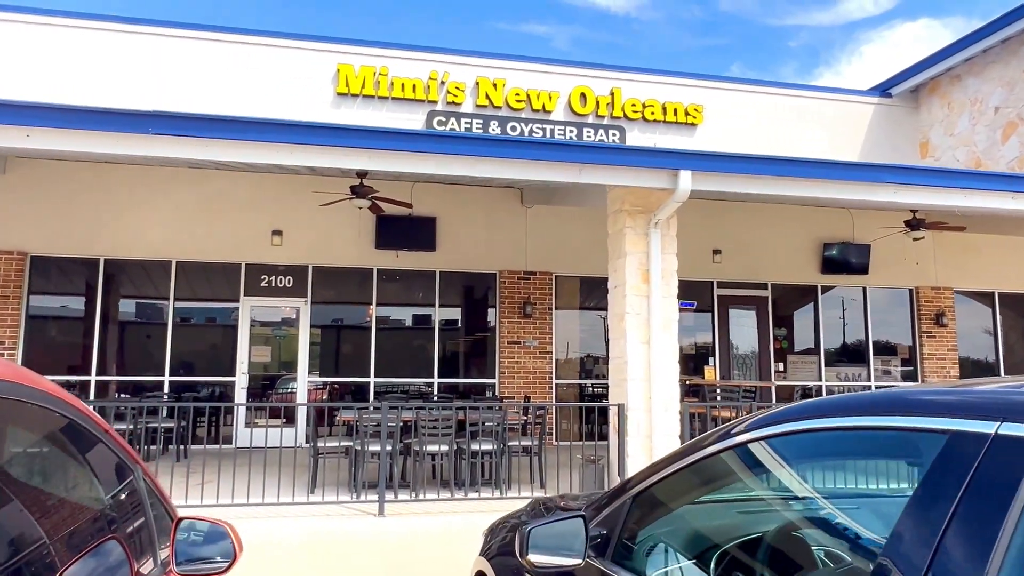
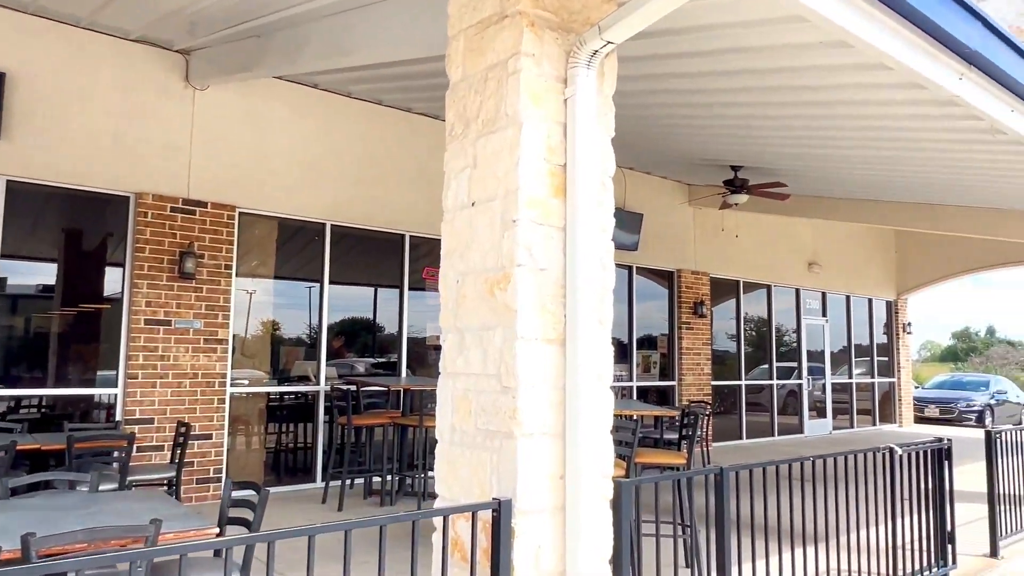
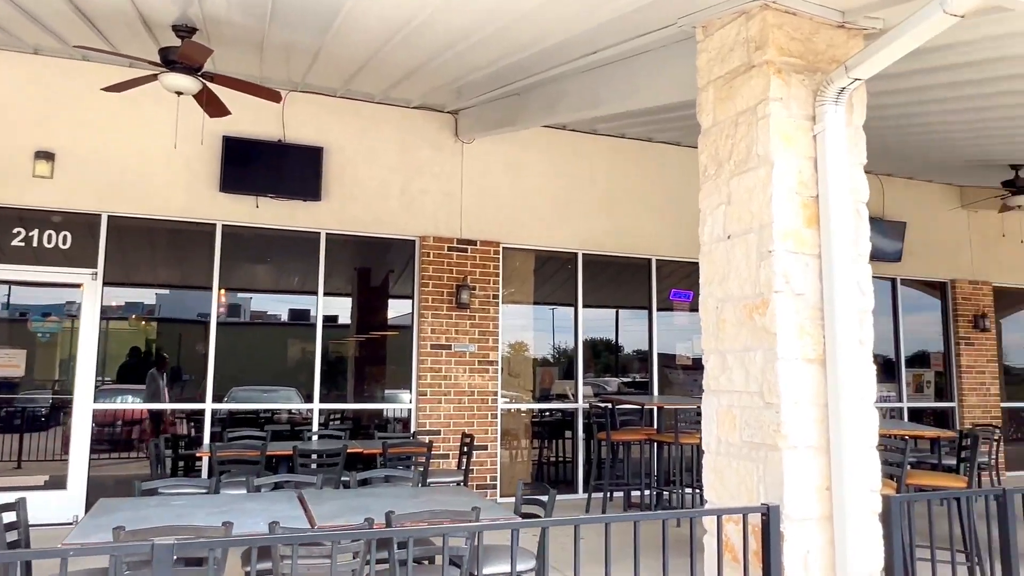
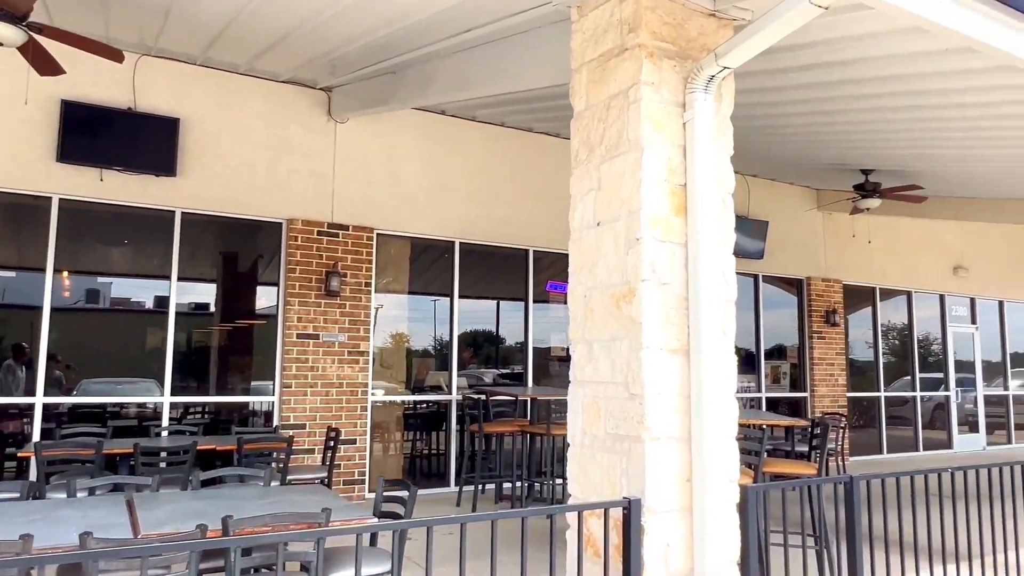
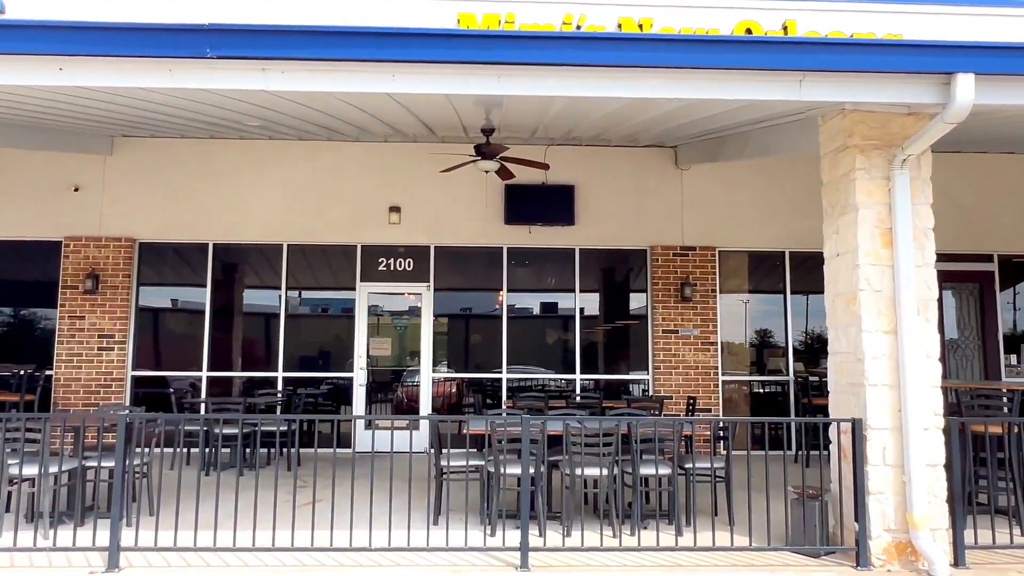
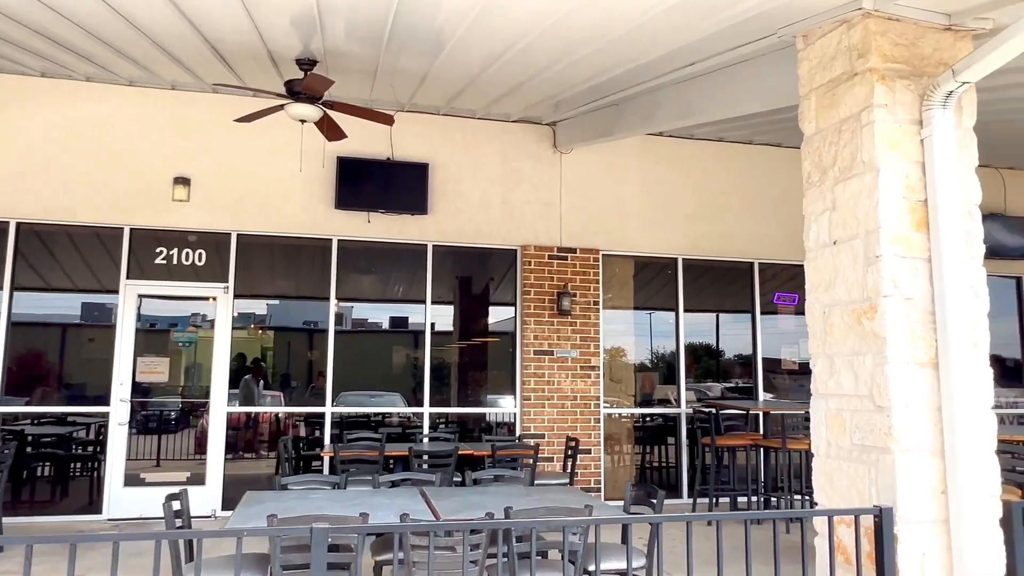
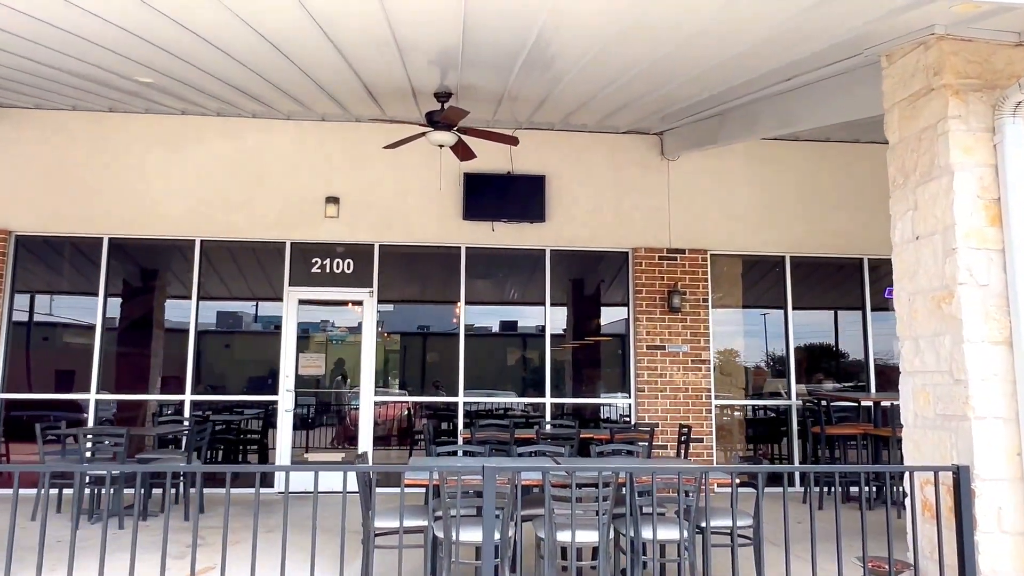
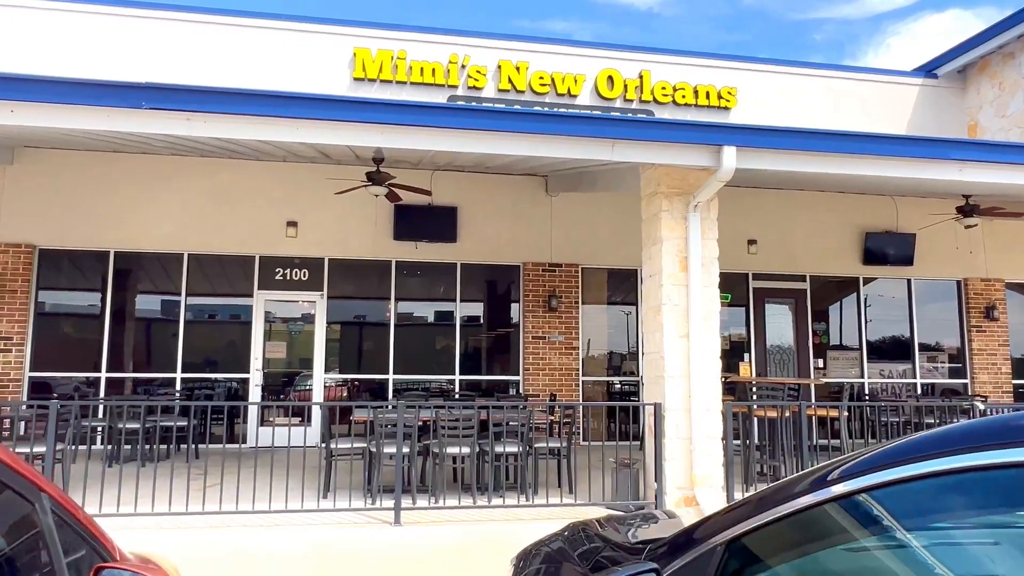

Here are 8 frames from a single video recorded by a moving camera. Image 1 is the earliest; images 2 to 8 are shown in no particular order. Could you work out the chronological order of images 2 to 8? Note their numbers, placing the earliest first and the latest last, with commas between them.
8, 5, 7, 6, 3, 4, 2
